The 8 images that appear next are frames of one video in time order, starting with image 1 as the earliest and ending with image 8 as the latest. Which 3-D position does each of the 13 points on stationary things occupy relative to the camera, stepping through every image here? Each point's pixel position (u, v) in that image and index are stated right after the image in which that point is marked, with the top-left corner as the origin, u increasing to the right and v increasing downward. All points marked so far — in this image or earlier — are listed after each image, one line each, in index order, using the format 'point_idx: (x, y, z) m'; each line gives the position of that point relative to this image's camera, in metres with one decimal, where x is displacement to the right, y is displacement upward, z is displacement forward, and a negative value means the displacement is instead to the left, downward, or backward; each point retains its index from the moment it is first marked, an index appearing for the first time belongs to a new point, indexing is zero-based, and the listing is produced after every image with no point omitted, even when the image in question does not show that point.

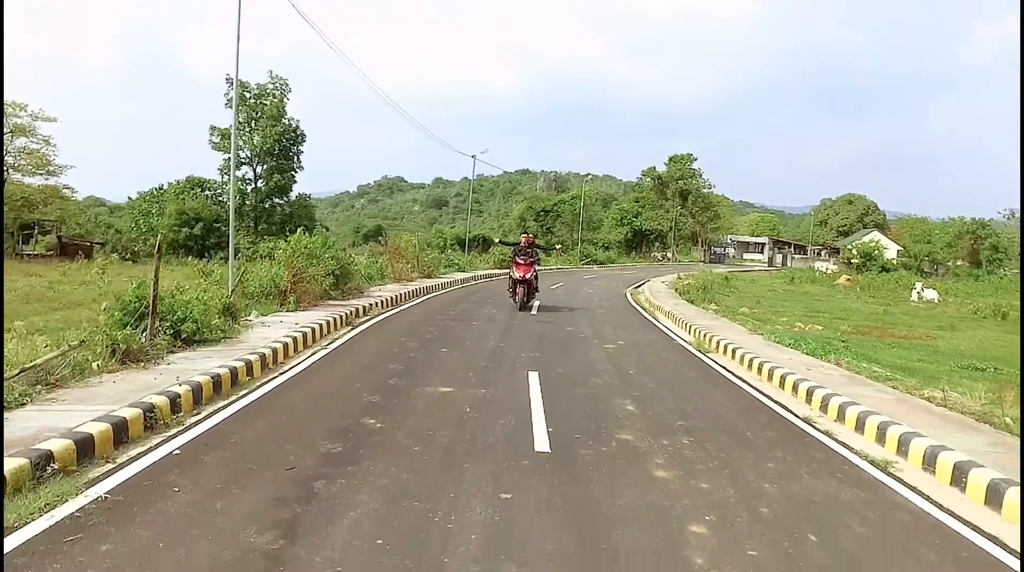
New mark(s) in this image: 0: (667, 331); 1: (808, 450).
0: (+2.4, -0.7, +11.4) m
1: (+1.9, -1.1, +4.8) m
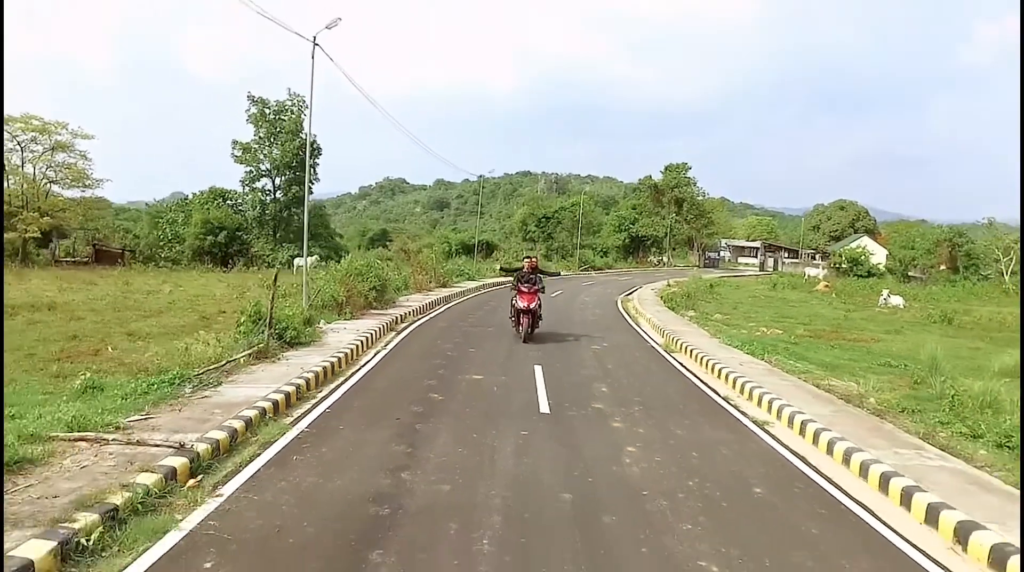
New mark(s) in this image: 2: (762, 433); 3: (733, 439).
0: (+2.5, -1.0, +14.0) m
1: (+2.1, -1.3, +7.4) m
2: (+2.3, -1.4, +6.8) m
3: (+2.0, -1.4, +6.4) m
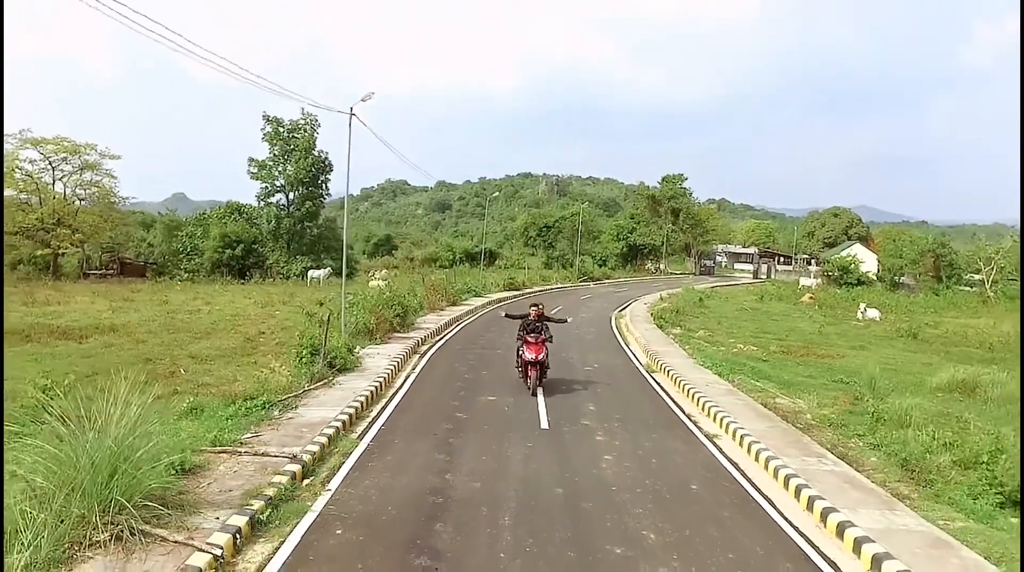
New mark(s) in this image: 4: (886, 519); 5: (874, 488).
0: (+2.6, -1.5, +16.1) m
1: (+2.2, -1.9, +9.6) m
2: (+2.4, -1.9, +9.0) m
3: (+2.1, -1.9, +8.6) m
4: (+3.3, -2.0, +6.4) m
5: (+3.6, -2.0, +7.2) m
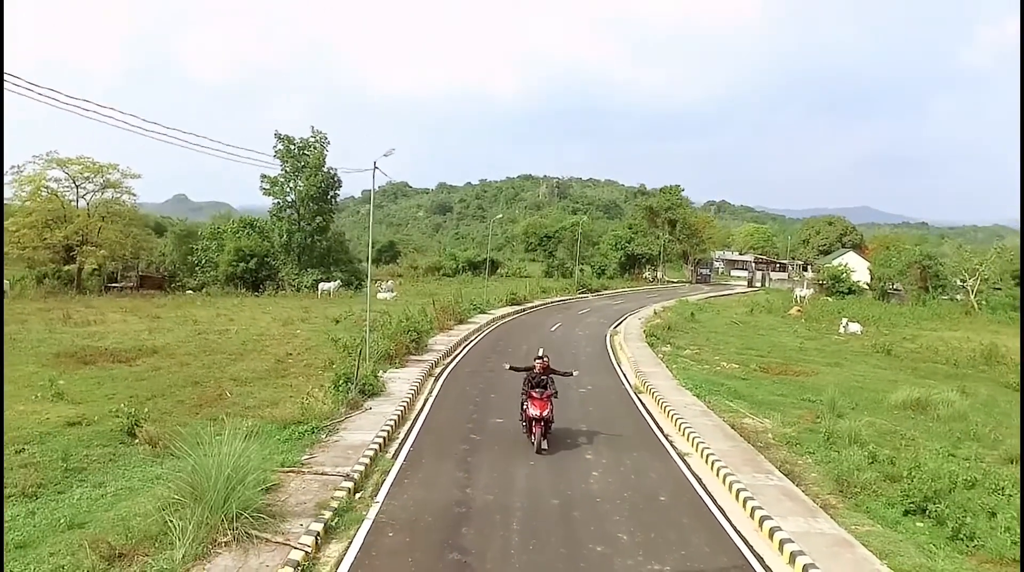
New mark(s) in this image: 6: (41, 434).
0: (+2.7, -2.2, +18.0) m
1: (+2.3, -2.5, +11.4) m
2: (+2.5, -2.6, +10.8) m
3: (+2.1, -2.6, +10.4) m
4: (+3.3, -2.7, +8.3) m
5: (+3.7, -2.7, +9.1) m
6: (-7.0, -2.2, +10.9) m
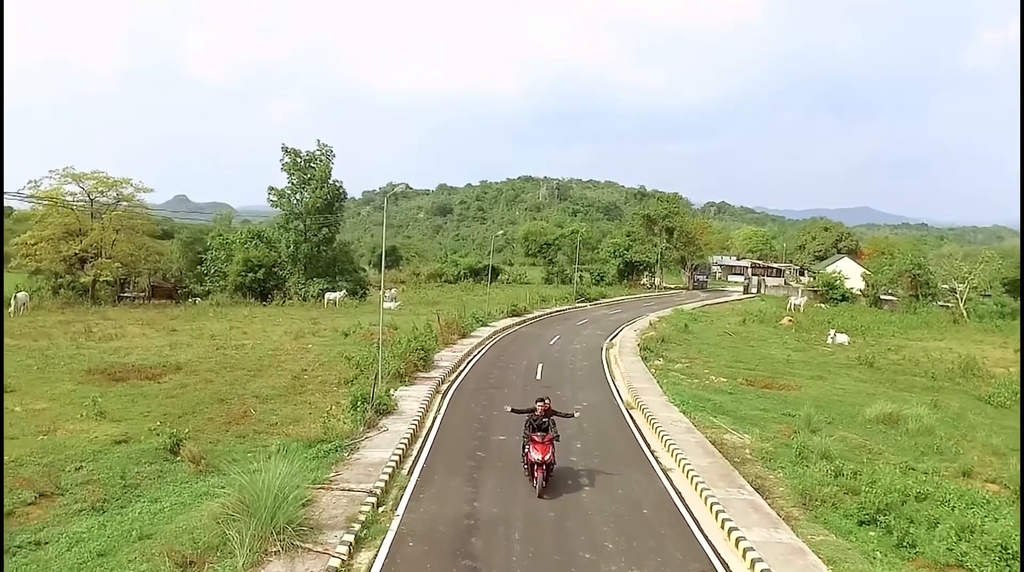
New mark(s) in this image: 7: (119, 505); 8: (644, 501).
0: (+2.7, -2.8, +19.3) m
1: (+2.3, -3.1, +12.7) m
2: (+2.5, -3.2, +12.1) m
3: (+2.2, -3.2, +11.7) m
4: (+3.4, -3.3, +9.6) m
5: (+3.7, -3.2, +10.4) m
6: (-7.0, -2.8, +12.2) m
7: (-5.3, -3.0, +9.9) m
8: (+2.0, -3.2, +10.8) m
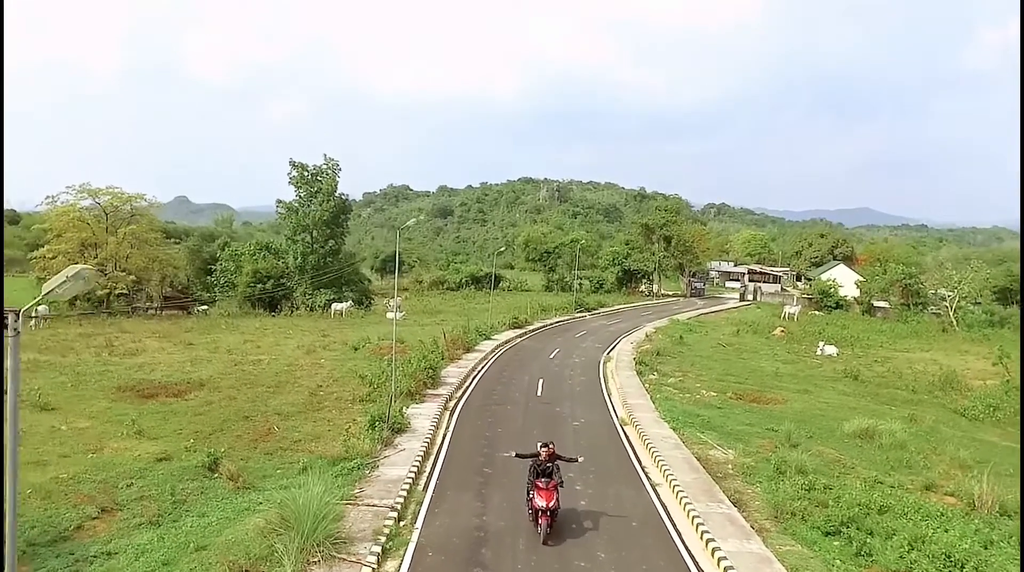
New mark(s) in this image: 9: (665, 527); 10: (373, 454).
0: (+2.8, -3.4, +20.7) m
1: (+2.4, -3.7, +14.1) m
2: (+2.6, -3.8, +13.5) m
3: (+2.2, -3.8, +13.1) m
4: (+3.4, -3.9, +11.0) m
5: (+3.8, -3.9, +11.8) m
6: (-6.9, -3.4, +13.6) m
7: (-5.3, -3.6, +11.3) m
8: (+2.0, -3.8, +12.2) m
9: (+2.5, -3.9, +11.7) m
10: (-2.7, -3.3, +14.3) m
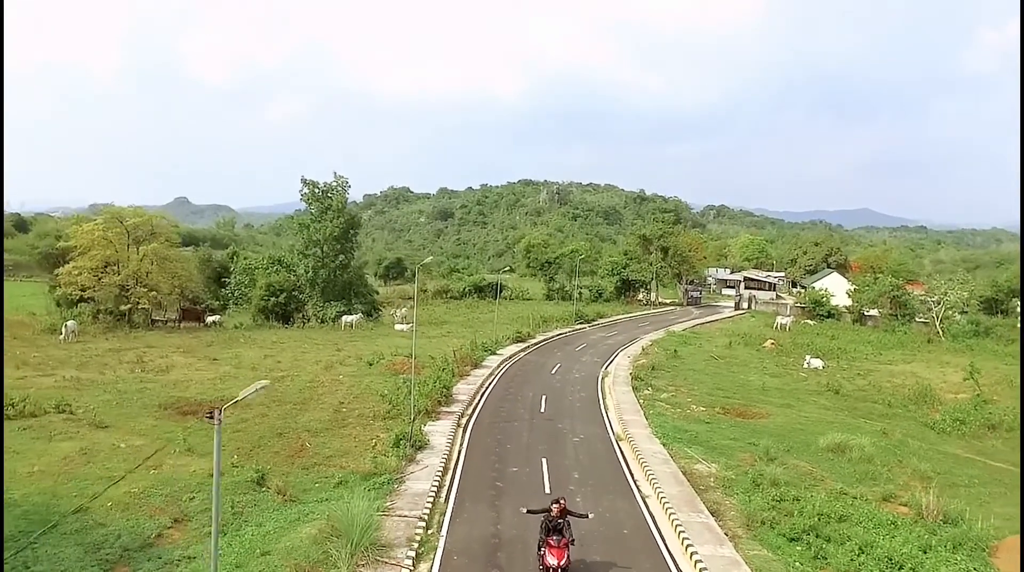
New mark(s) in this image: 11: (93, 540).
0: (+3.0, -4.3, +22.7) m
1: (+2.5, -4.6, +16.2) m
2: (+2.8, -4.6, +15.6) m
3: (+2.4, -4.6, +15.2) m
4: (+3.6, -4.7, +13.0) m
5: (+4.0, -4.7, +13.8) m
6: (-6.8, -4.2, +15.6) m
7: (-5.1, -4.4, +13.4) m
8: (+2.2, -4.6, +14.2) m
9: (+2.7, -4.7, +13.8) m
10: (-2.6, -4.1, +16.4) m
11: (-7.2, -4.4, +12.5) m
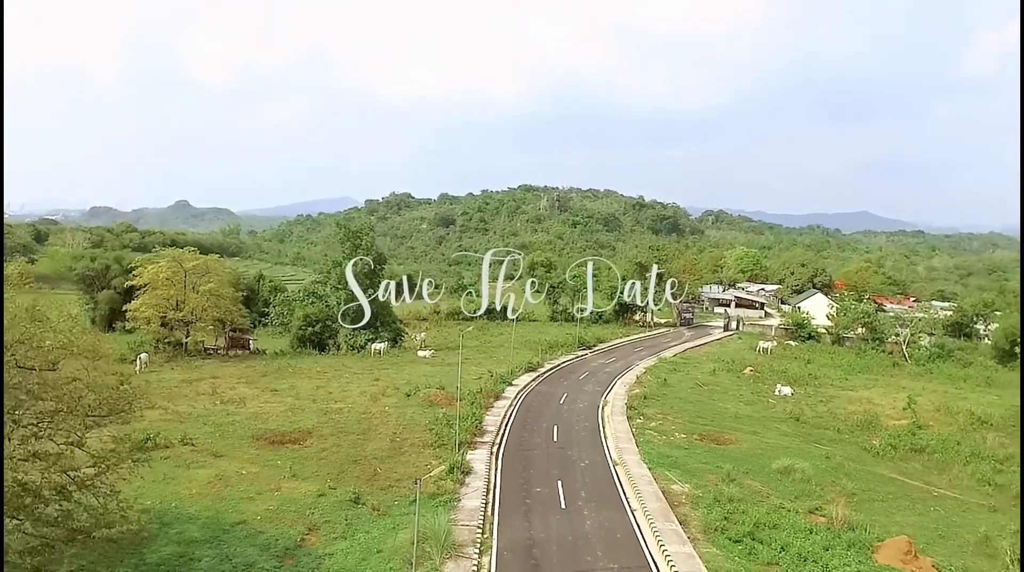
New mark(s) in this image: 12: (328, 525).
0: (+3.8, -6.5, +28.8) m
1: (+3.3, -6.8, +22.2) m
2: (+3.5, -6.8, +21.7) m
3: (+3.2, -6.8, +21.3) m
4: (+4.4, -6.9, +19.1) m
5: (+4.7, -6.9, +19.9) m
6: (-6.0, -6.4, +21.7) m
7: (-4.3, -6.6, +19.4) m
8: (+3.0, -6.8, +20.3) m
9: (+3.4, -6.9, +19.9) m
10: (-1.8, -6.3, +22.5) m
11: (-6.4, -6.5, +18.6) m
12: (-5.1, -6.6, +19.9) m
